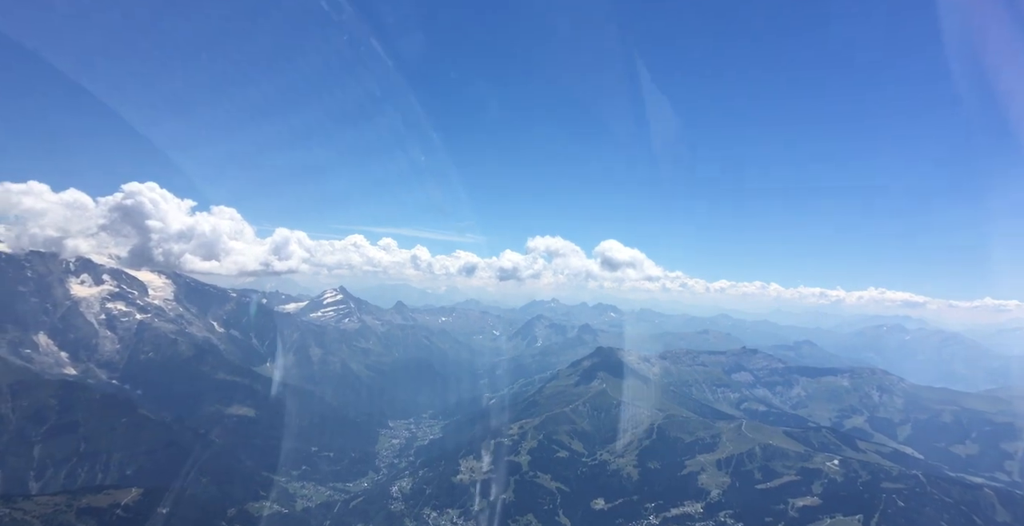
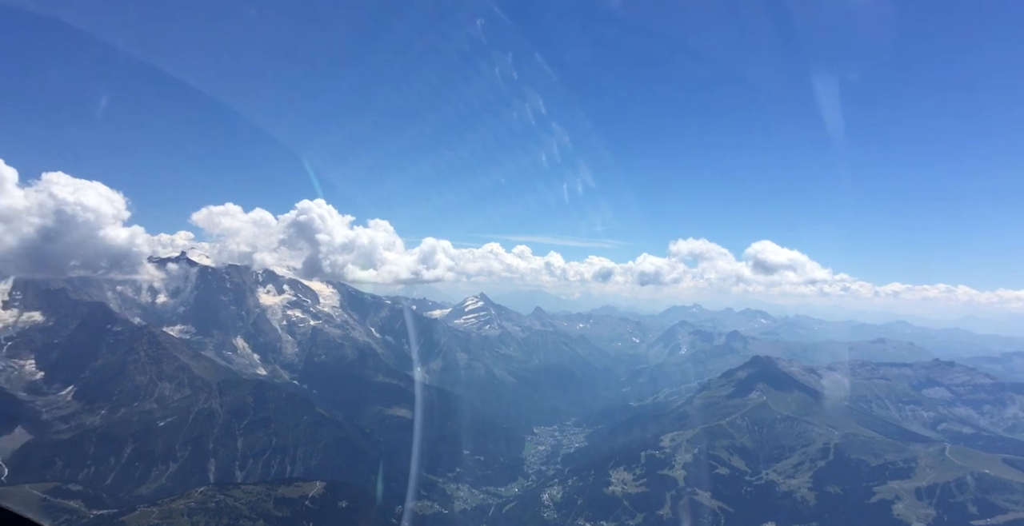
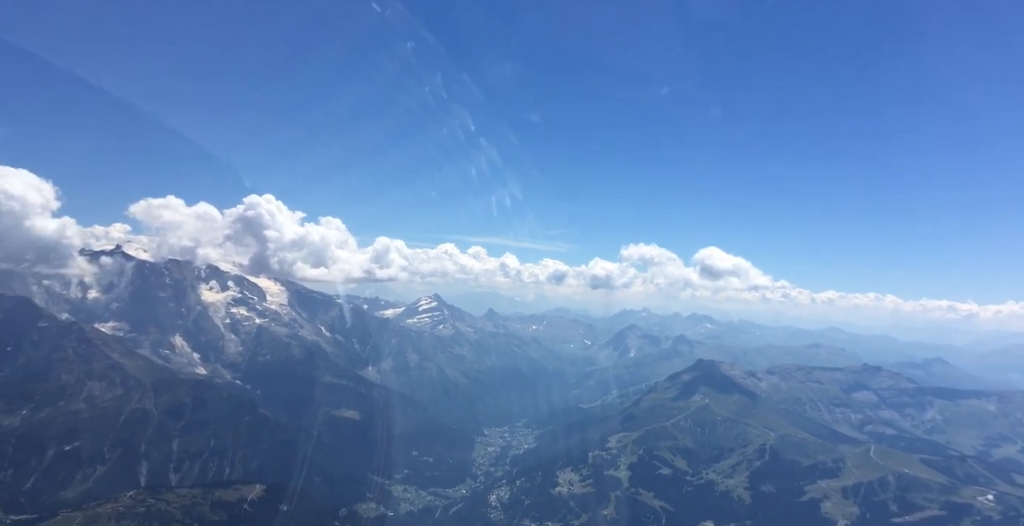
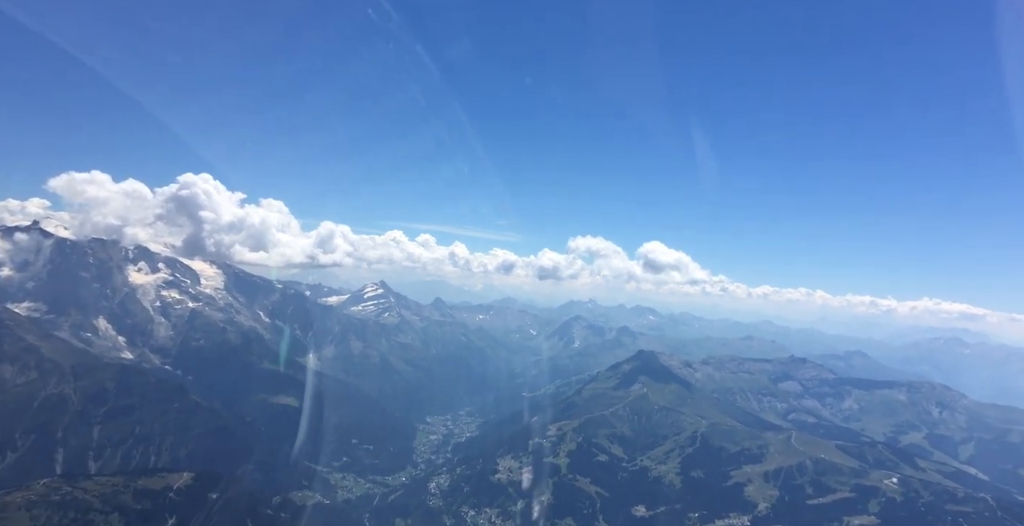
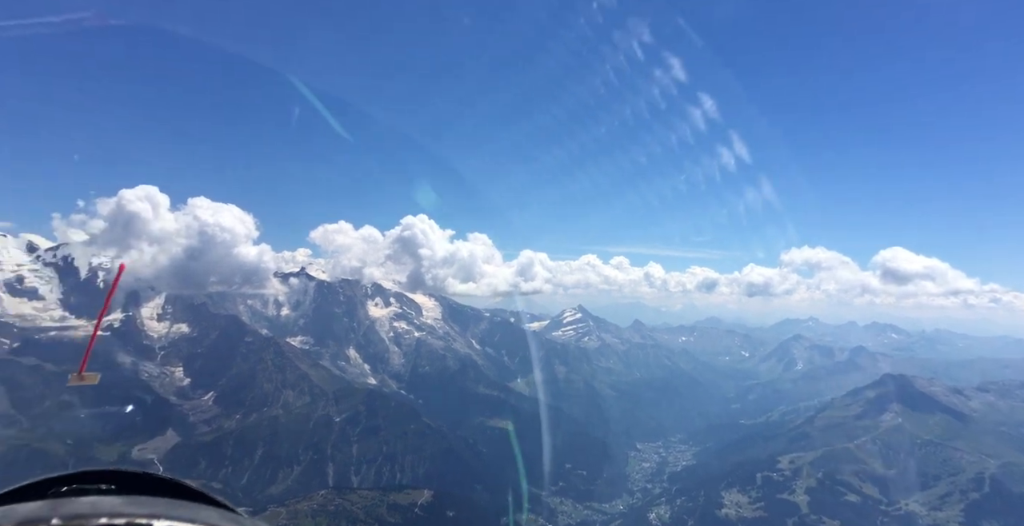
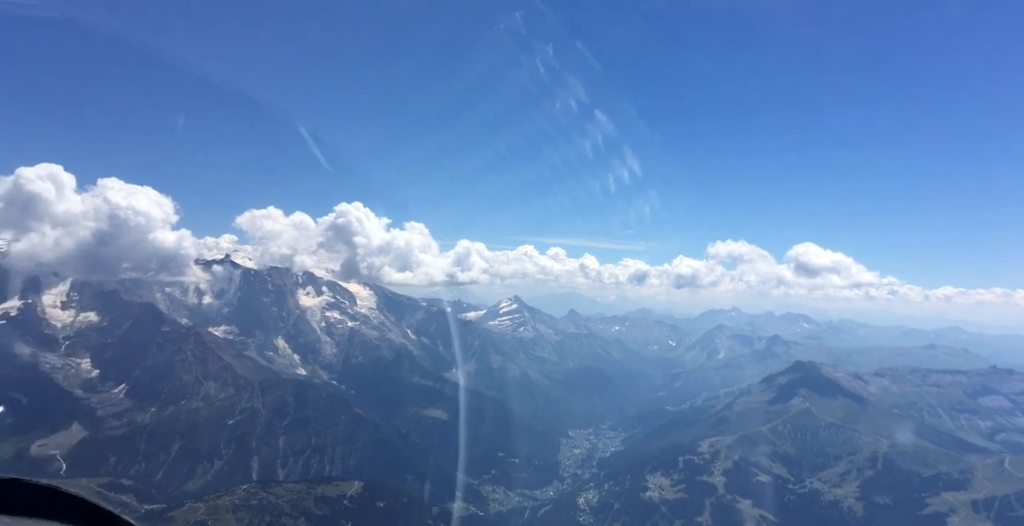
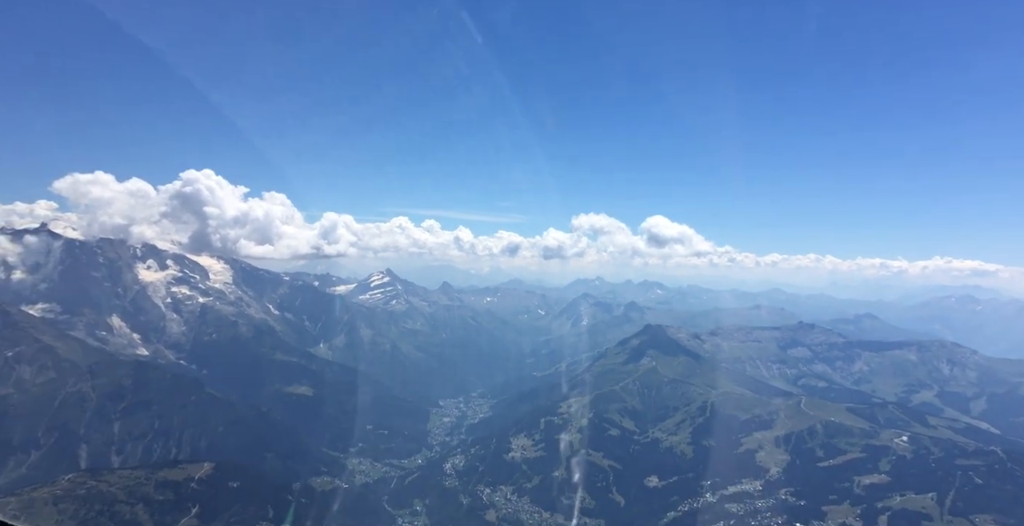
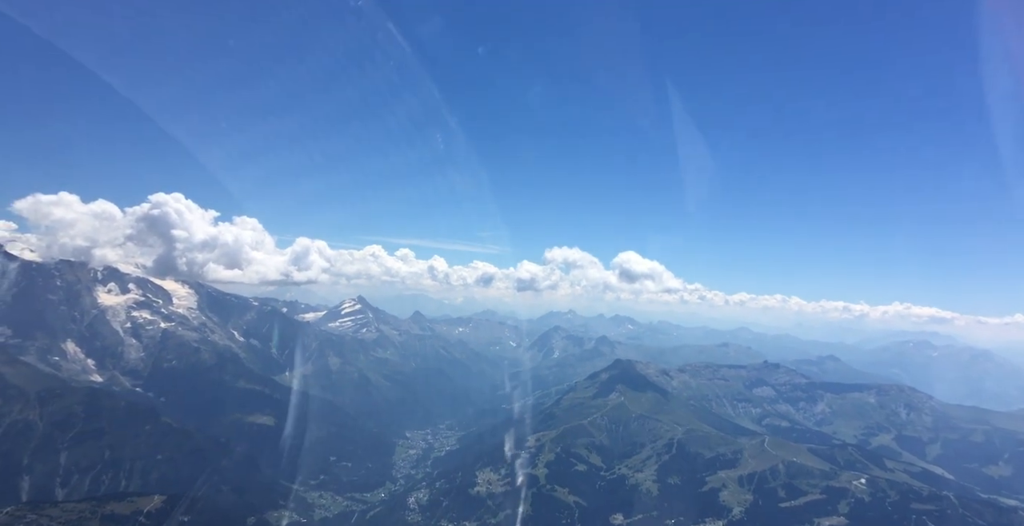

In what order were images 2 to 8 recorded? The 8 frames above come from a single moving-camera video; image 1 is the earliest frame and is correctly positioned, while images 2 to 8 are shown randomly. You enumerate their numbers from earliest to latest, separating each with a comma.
8, 7, 4, 3, 2, 6, 5
